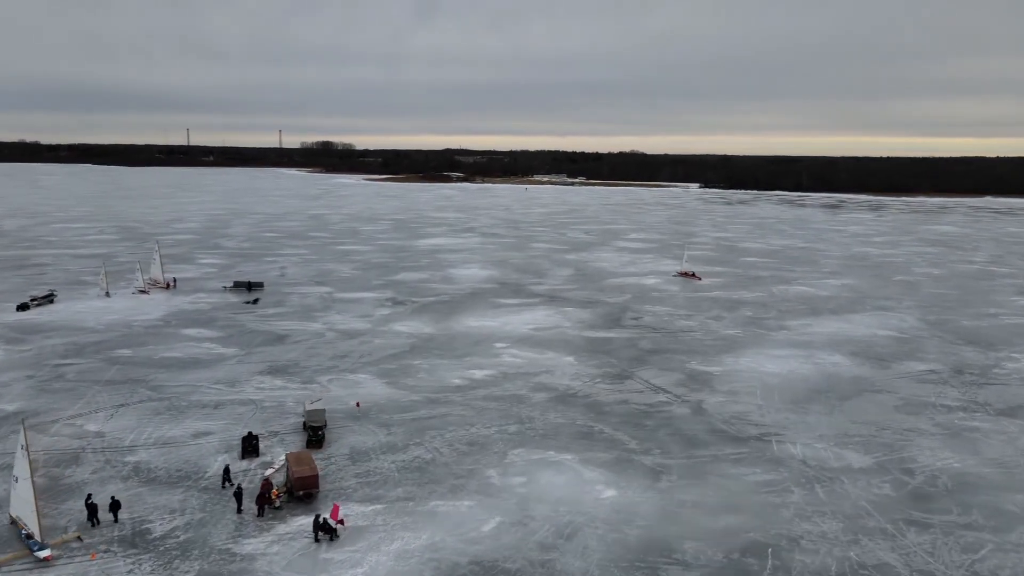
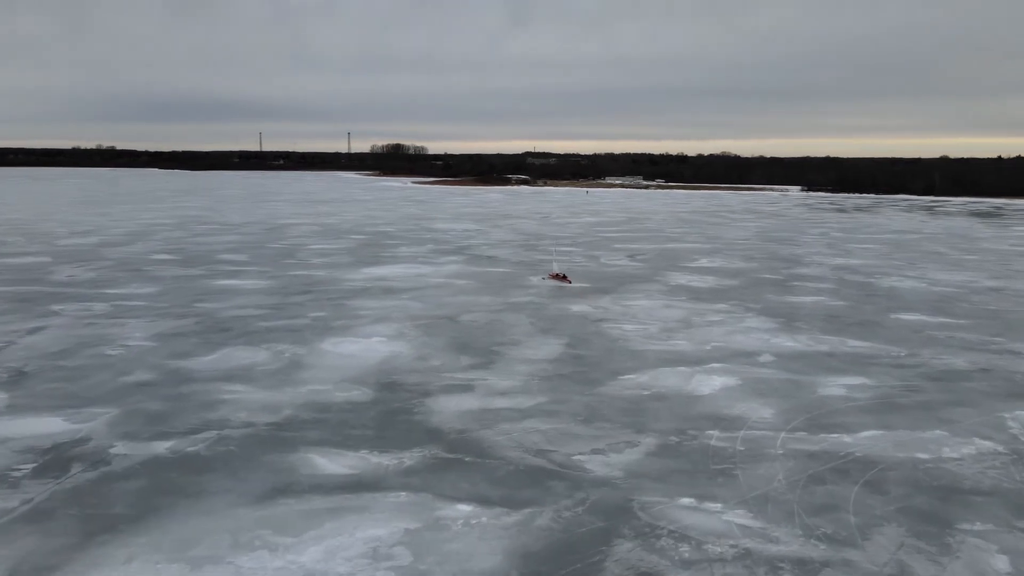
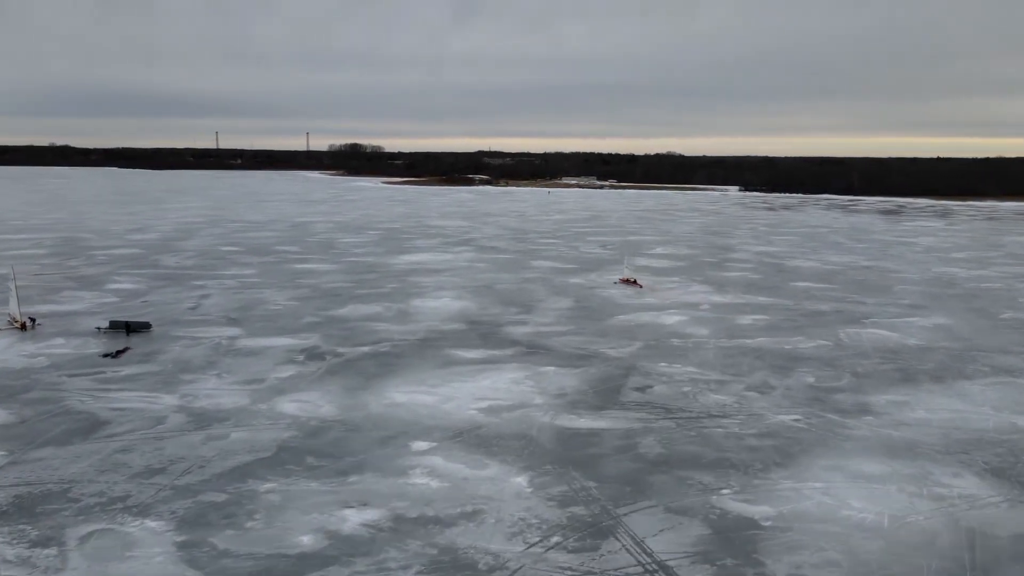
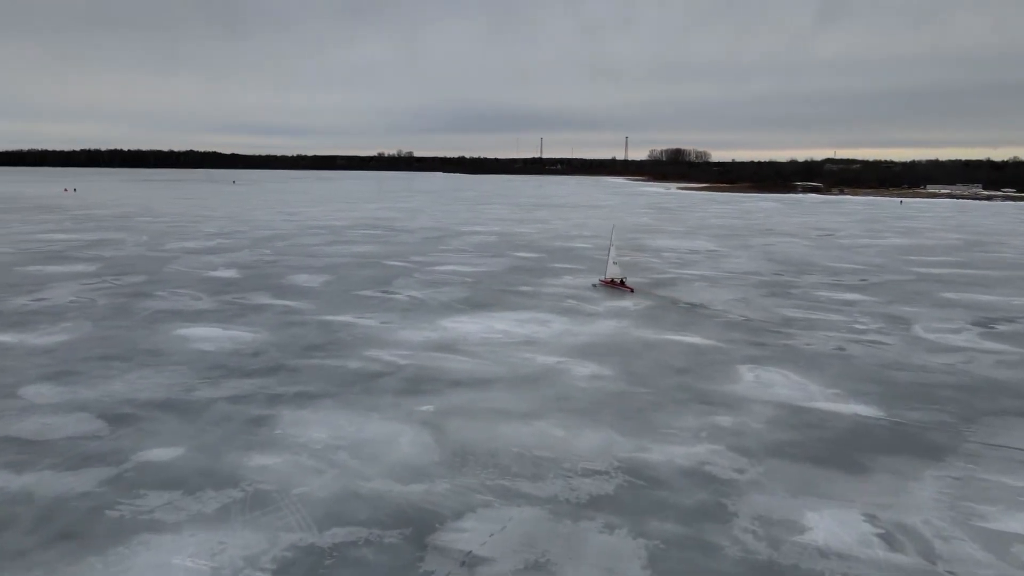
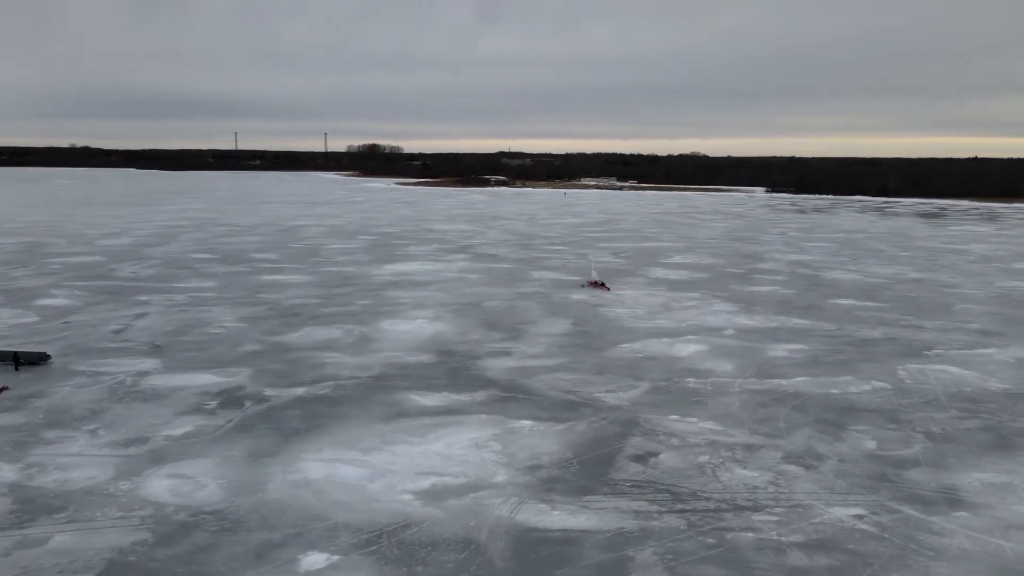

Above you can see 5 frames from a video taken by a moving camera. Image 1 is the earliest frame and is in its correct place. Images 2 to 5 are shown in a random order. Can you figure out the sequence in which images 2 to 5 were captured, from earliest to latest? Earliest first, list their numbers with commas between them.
3, 5, 2, 4
